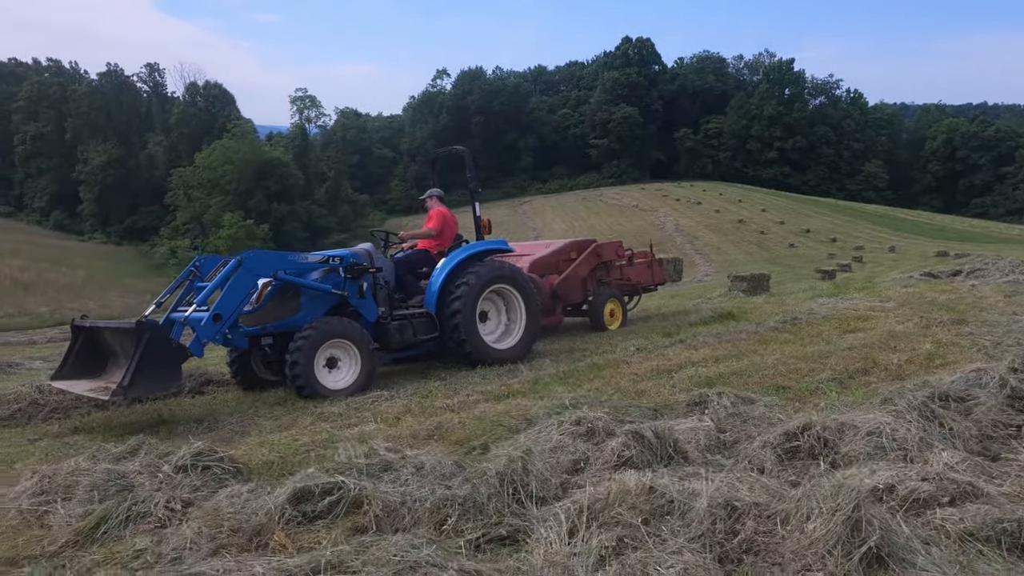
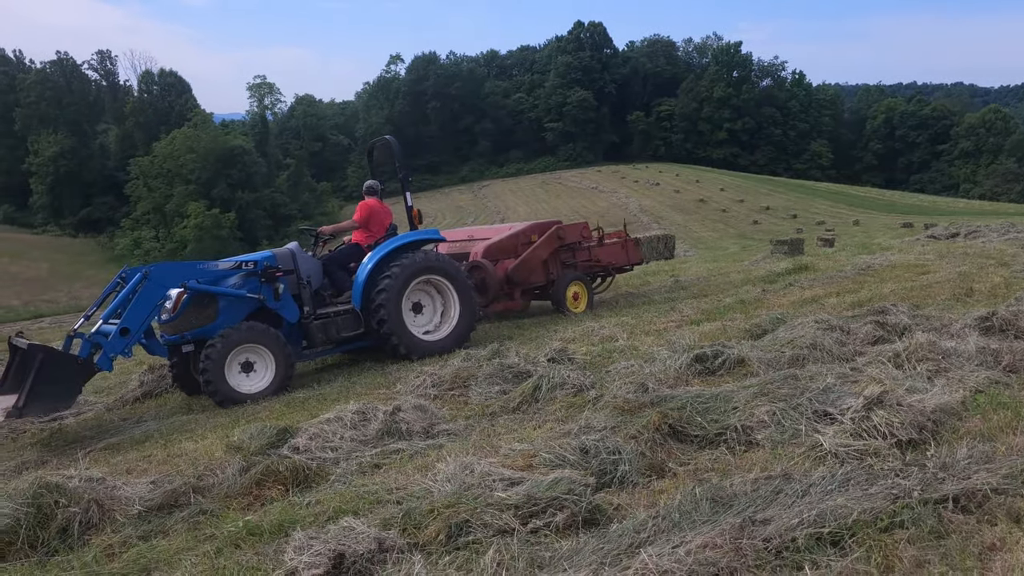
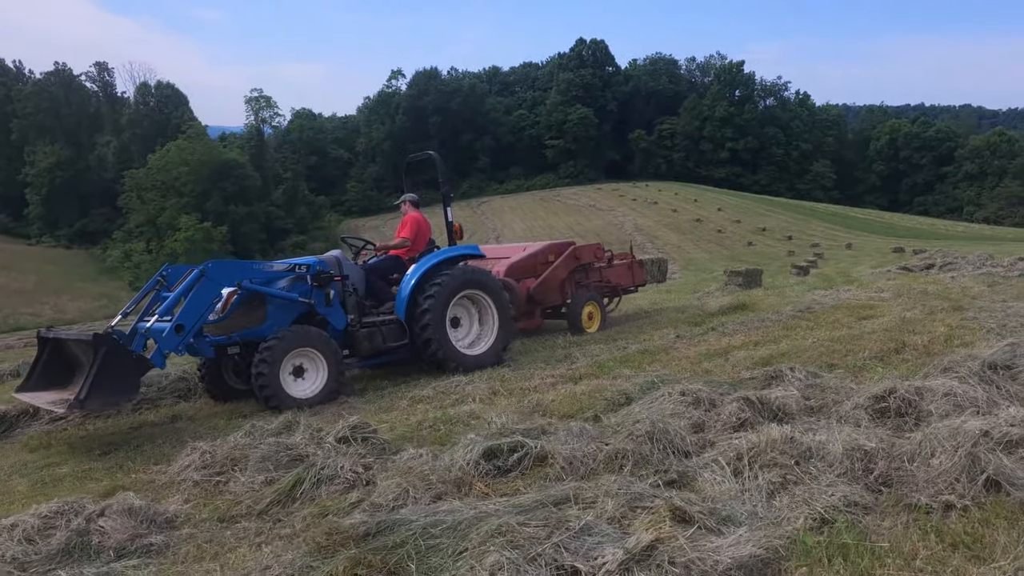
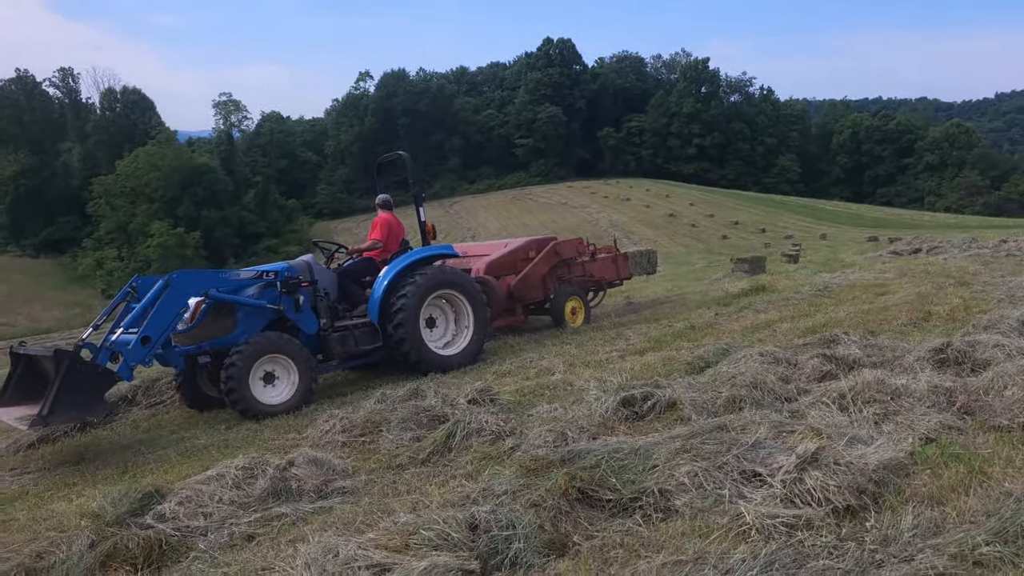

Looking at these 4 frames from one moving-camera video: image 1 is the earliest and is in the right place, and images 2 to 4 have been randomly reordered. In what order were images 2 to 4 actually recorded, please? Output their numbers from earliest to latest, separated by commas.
3, 4, 2
